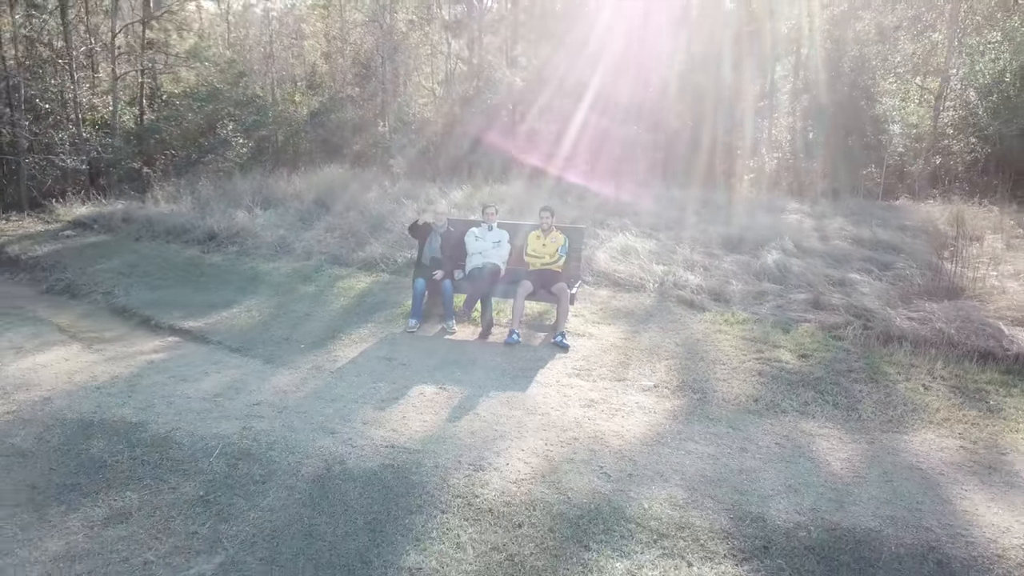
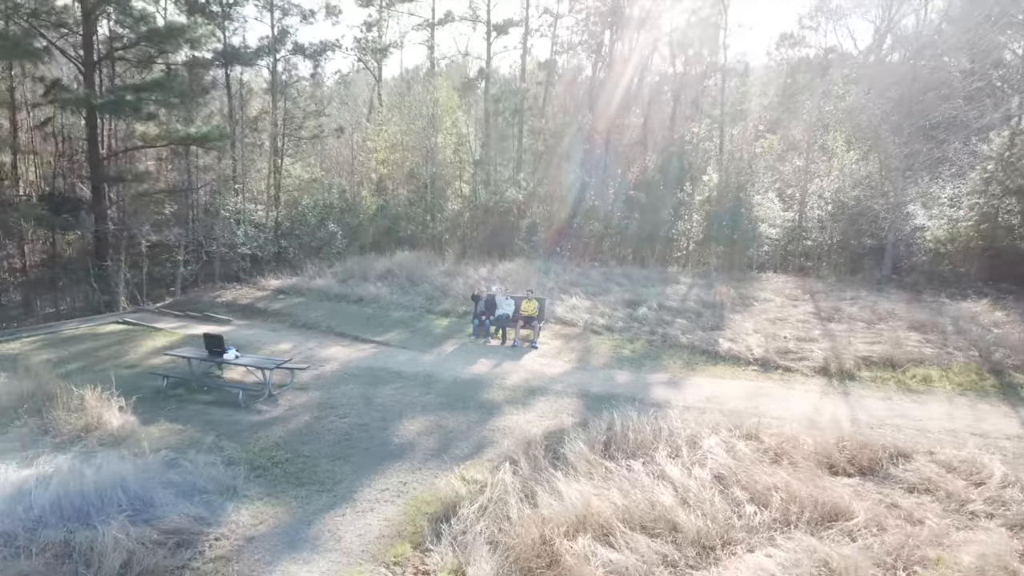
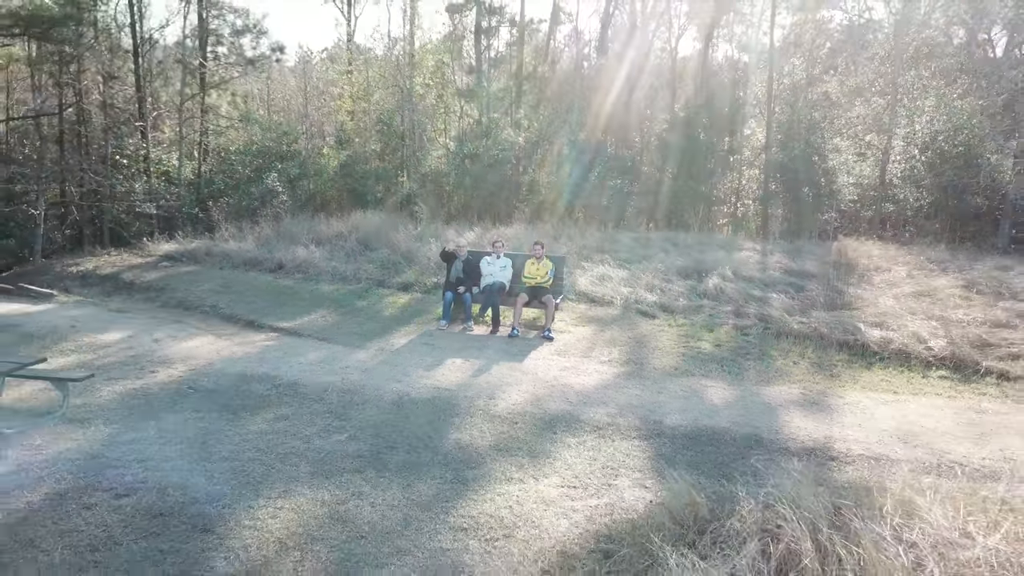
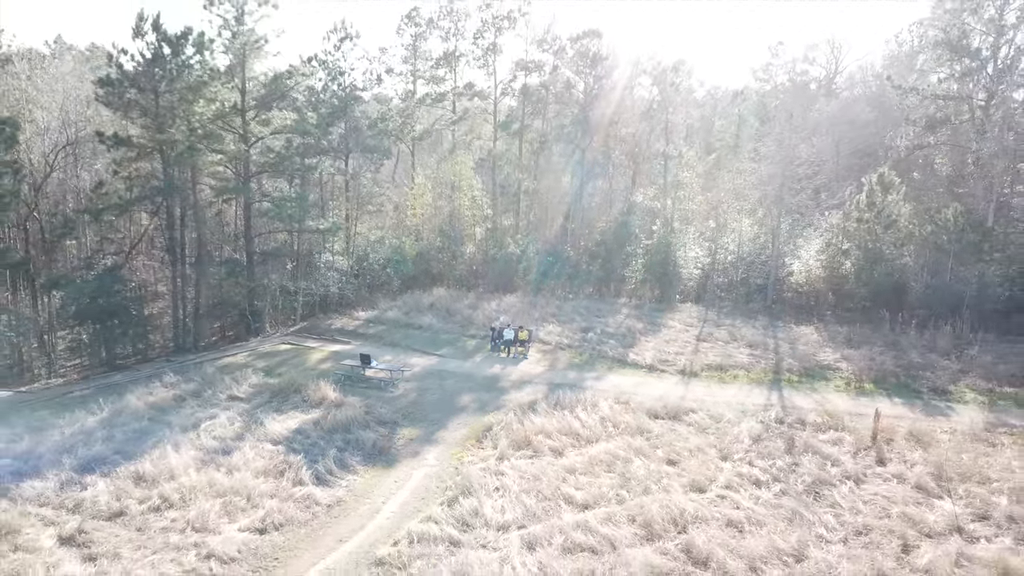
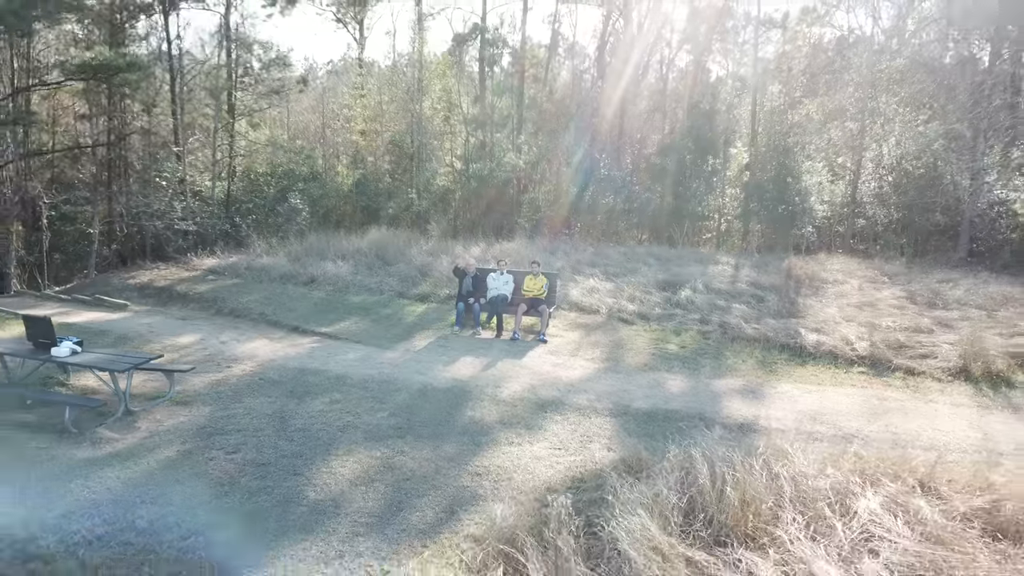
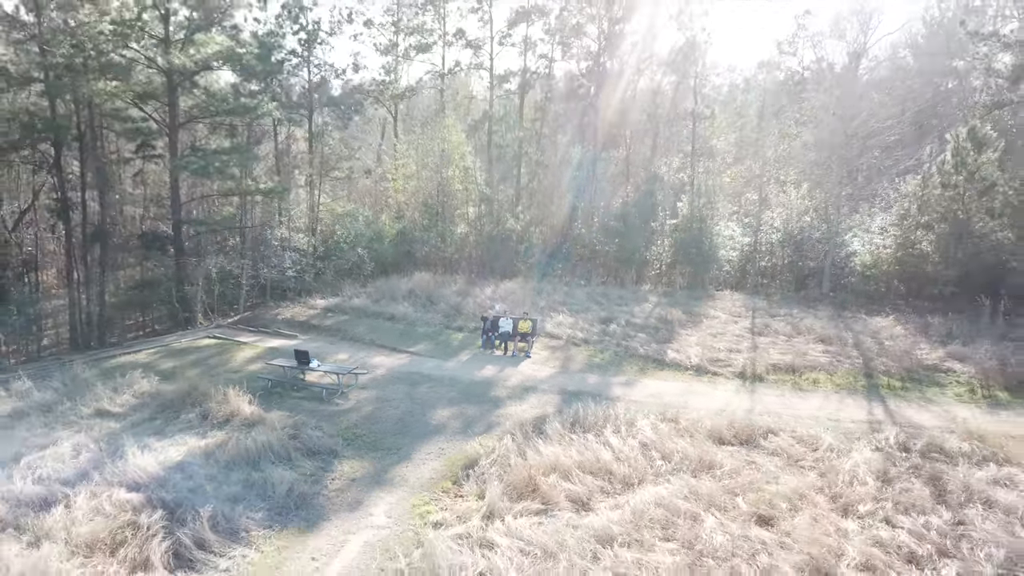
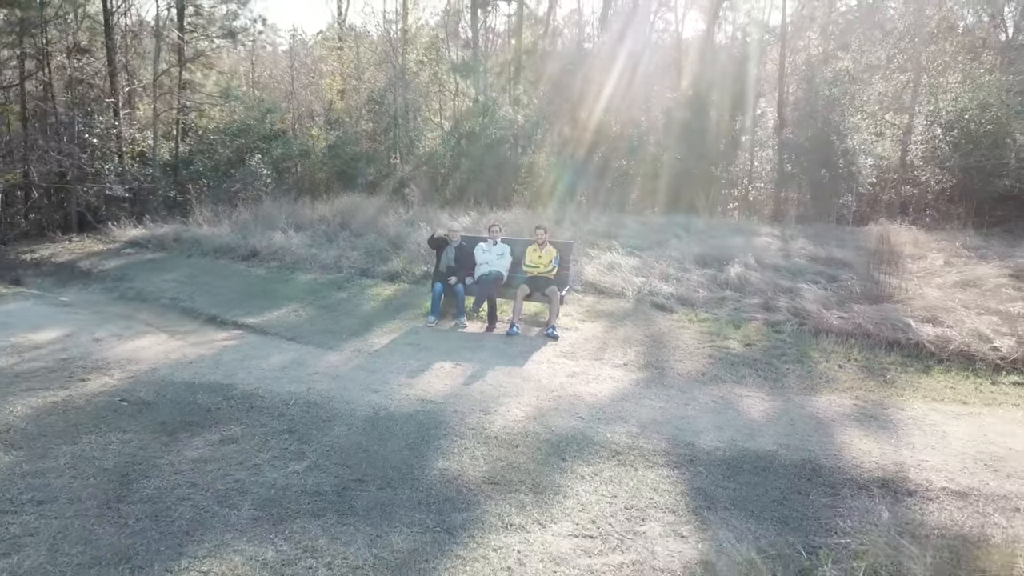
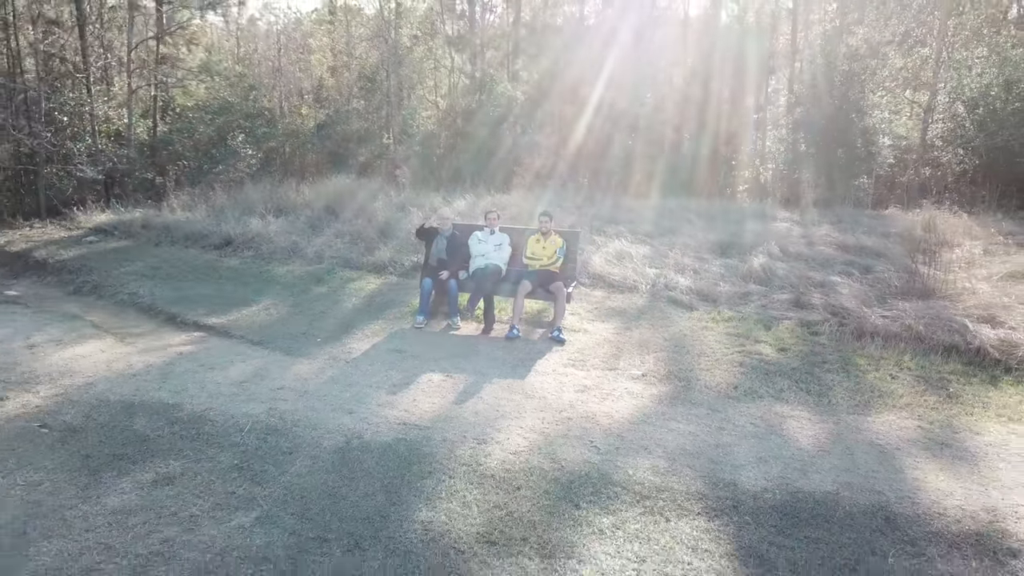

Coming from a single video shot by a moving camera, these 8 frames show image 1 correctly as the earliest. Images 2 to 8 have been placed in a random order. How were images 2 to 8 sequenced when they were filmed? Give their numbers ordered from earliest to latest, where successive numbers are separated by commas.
8, 7, 3, 5, 2, 6, 4
